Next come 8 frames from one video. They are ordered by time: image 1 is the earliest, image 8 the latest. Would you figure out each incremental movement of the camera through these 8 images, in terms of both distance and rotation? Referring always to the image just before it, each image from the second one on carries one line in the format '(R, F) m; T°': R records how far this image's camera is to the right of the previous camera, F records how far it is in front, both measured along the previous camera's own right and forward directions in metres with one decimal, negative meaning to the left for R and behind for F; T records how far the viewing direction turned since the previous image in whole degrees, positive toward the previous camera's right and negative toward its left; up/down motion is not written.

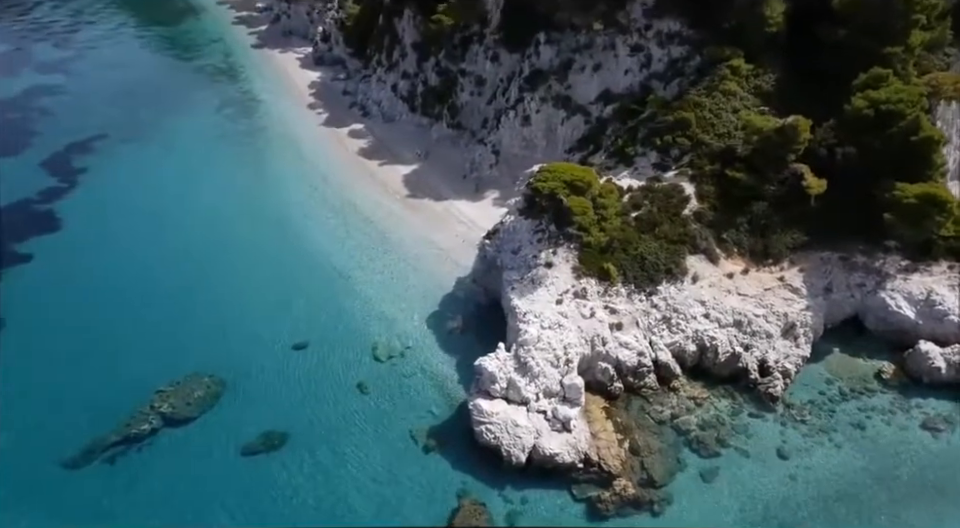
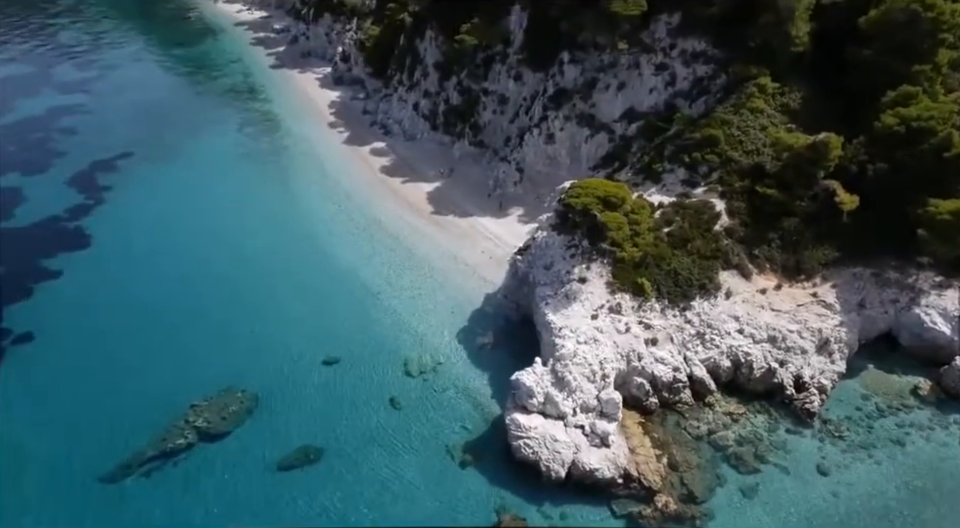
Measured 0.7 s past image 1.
(-1.1, -0.1) m; 0°
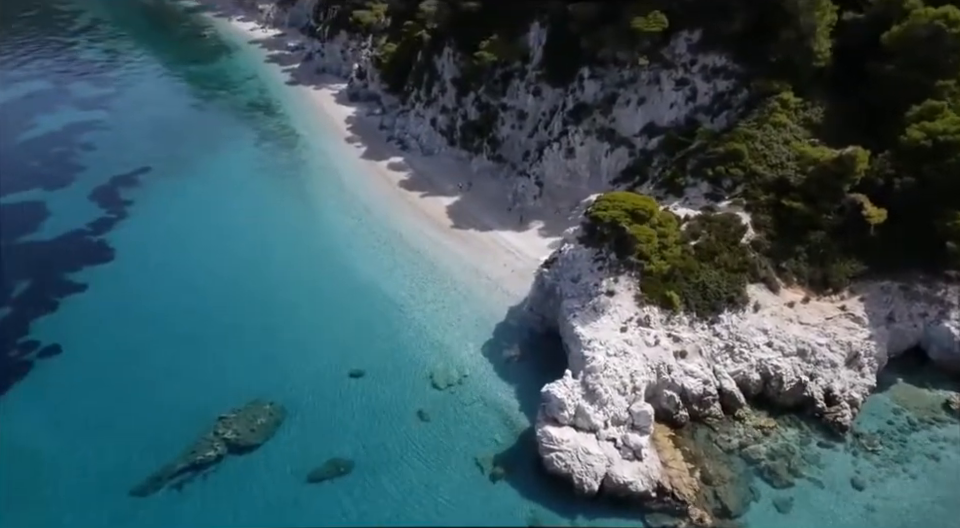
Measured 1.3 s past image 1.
(-0.9, -0.1) m; 0°
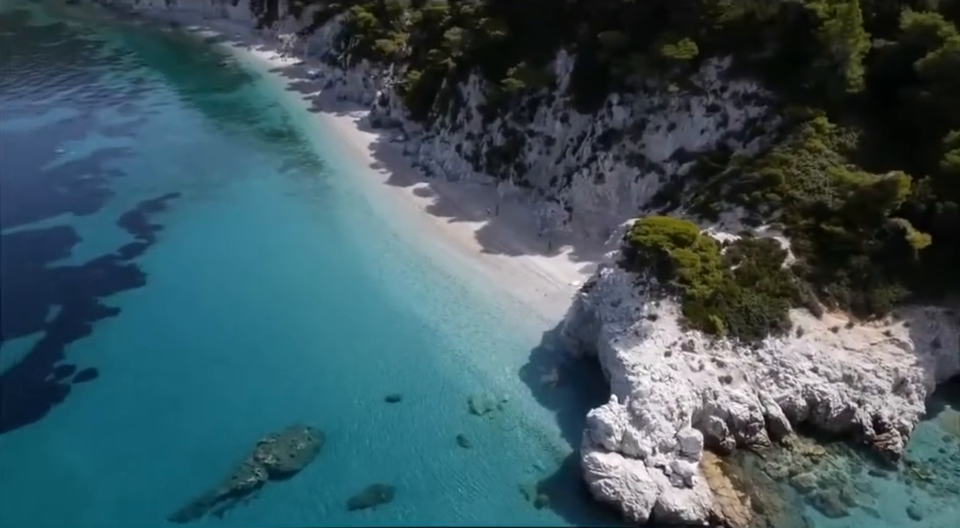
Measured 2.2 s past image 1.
(-1.3, 0.0) m; 0°
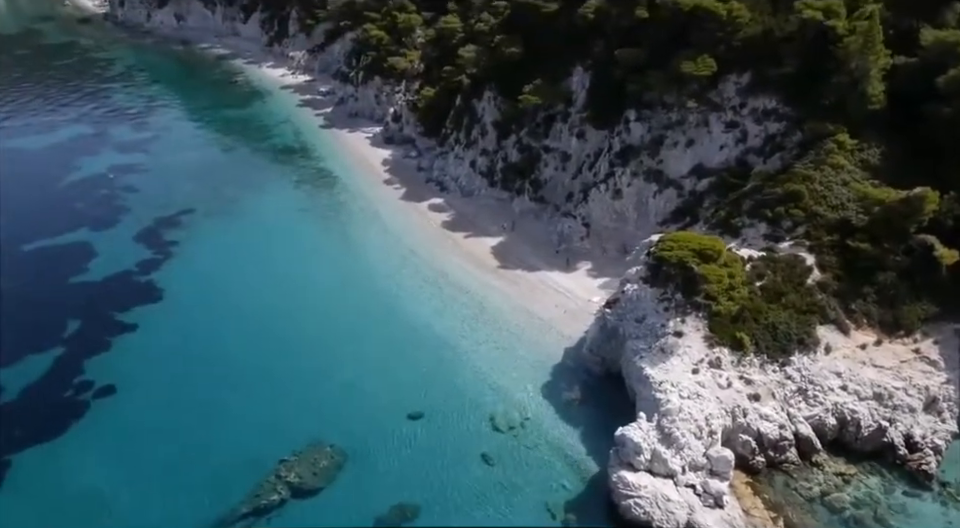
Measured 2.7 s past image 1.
(-0.7, +0.1) m; 0°
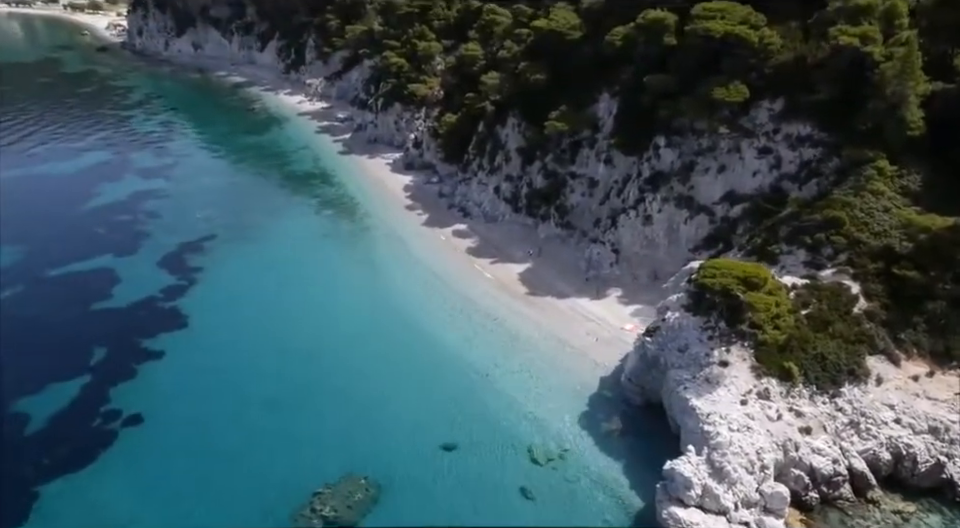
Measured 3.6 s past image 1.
(-1.2, +0.4) m; -1°
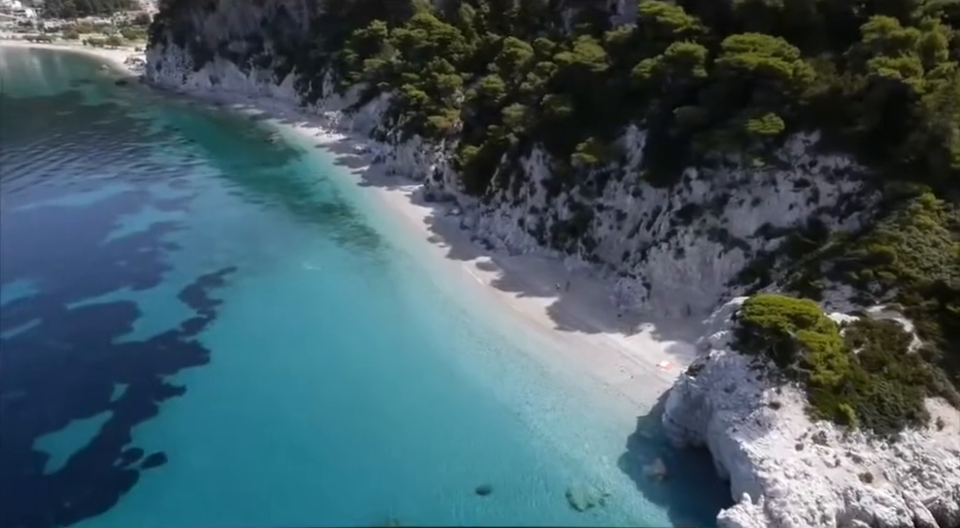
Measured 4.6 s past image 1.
(-1.1, +0.6) m; -1°
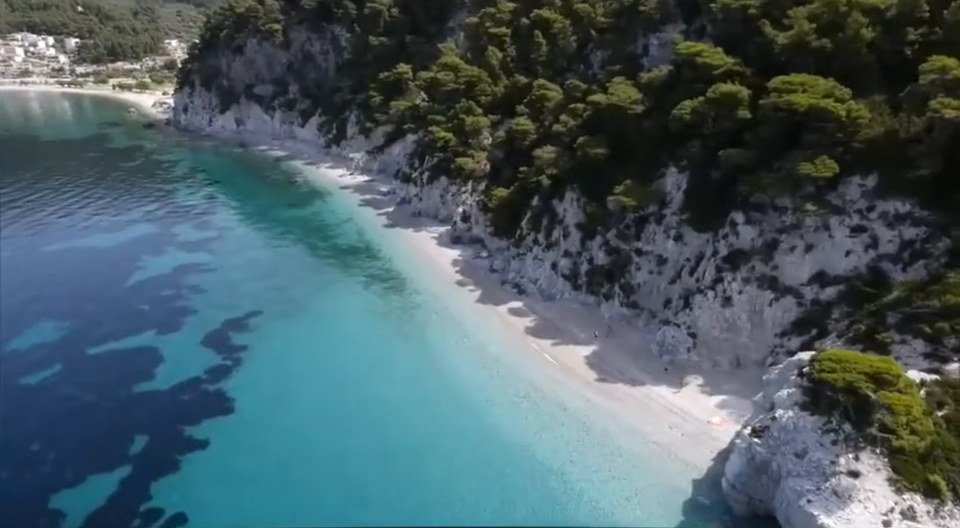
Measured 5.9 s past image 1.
(-1.1, +1.2) m; -1°
